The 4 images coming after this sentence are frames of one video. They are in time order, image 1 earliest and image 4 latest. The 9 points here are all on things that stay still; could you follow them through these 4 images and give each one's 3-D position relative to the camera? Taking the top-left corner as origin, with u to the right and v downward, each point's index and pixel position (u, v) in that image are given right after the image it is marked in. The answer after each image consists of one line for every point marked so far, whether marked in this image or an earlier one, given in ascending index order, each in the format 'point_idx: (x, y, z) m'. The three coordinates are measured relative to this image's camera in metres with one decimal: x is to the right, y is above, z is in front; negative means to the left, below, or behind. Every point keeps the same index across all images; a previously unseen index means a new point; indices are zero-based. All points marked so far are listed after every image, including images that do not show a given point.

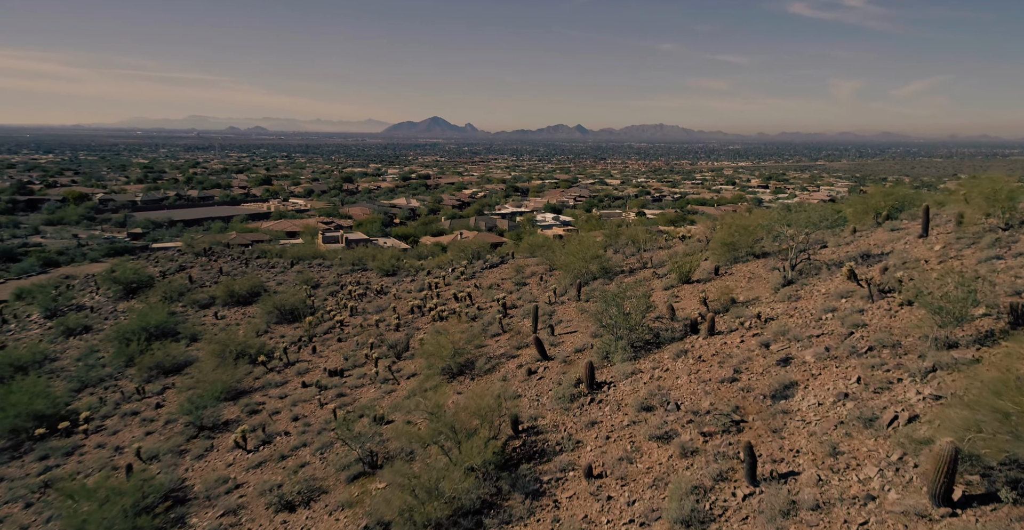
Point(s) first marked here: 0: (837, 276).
0: (+8.8, -0.3, +19.2) m
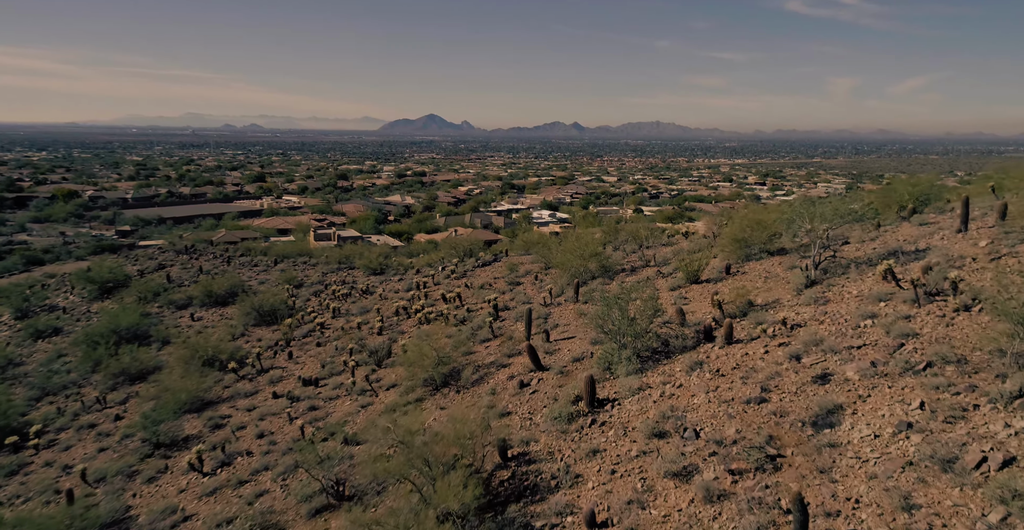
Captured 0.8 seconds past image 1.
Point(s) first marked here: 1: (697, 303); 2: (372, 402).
0: (+8.5, -0.3, +17.0) m
1: (+5.0, -1.1, +19.5) m
2: (-3.9, -3.8, +19.7) m
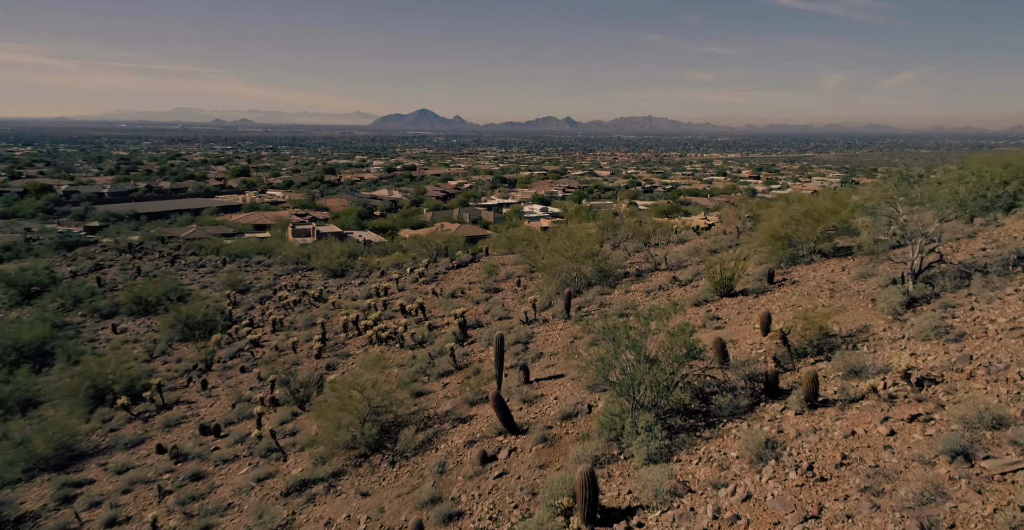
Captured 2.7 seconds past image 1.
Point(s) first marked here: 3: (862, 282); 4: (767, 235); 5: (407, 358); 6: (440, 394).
0: (+7.8, -0.4, +11.2) m
1: (+4.3, -1.3, +13.6) m
2: (-4.6, -4.0, +13.7) m
3: (+7.2, -0.4, +14.6) m
4: (+6.6, +0.8, +18.7) m
5: (-2.9, -2.5, +19.6) m
6: (-1.6, -2.8, +15.5) m
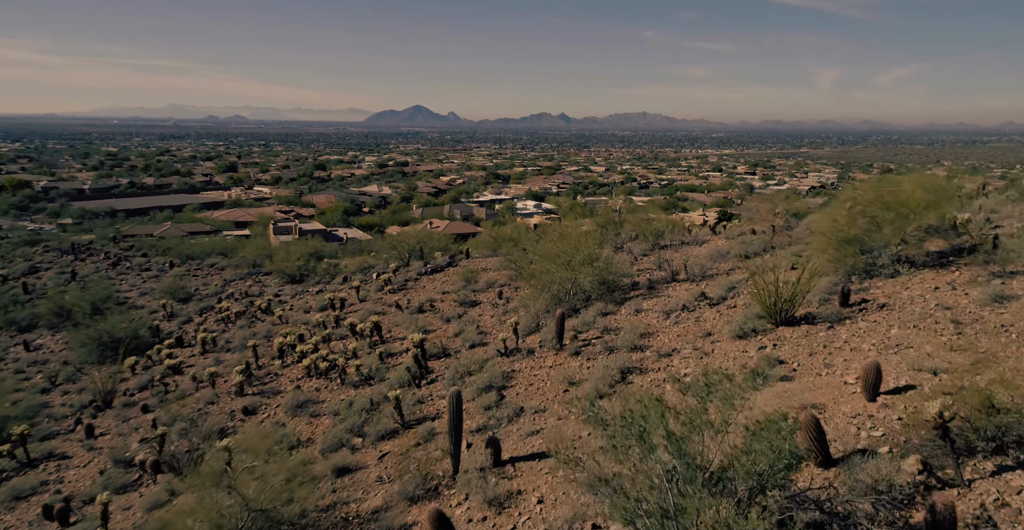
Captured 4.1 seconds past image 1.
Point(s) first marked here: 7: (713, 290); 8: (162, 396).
0: (+7.3, -0.7, +6.3) m
1: (+3.8, -1.5, +8.7) m
2: (-5.1, -4.3, +8.8) m
3: (+6.7, -0.6, +9.7) m
4: (+6.1, +0.5, +13.8) m
5: (-3.4, -2.8, +14.6) m
6: (-2.1, -3.1, +10.5) m
7: (+4.3, -0.5, +15.2) m
8: (-9.3, -3.4, +18.9) m
